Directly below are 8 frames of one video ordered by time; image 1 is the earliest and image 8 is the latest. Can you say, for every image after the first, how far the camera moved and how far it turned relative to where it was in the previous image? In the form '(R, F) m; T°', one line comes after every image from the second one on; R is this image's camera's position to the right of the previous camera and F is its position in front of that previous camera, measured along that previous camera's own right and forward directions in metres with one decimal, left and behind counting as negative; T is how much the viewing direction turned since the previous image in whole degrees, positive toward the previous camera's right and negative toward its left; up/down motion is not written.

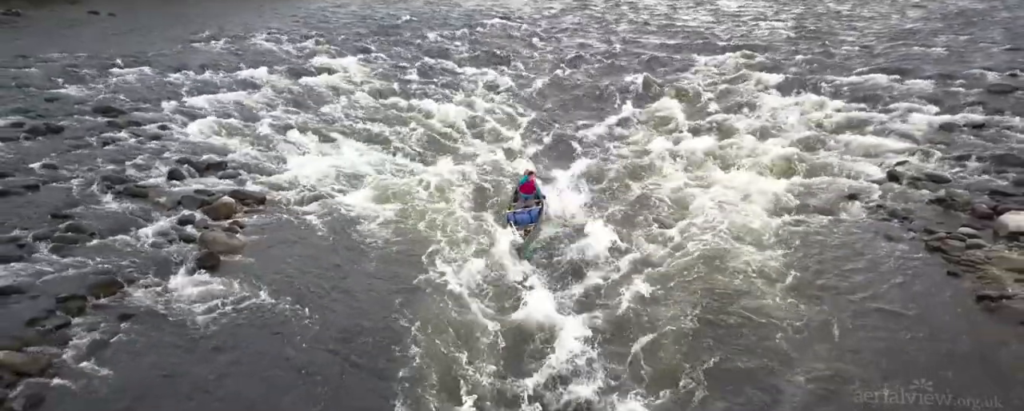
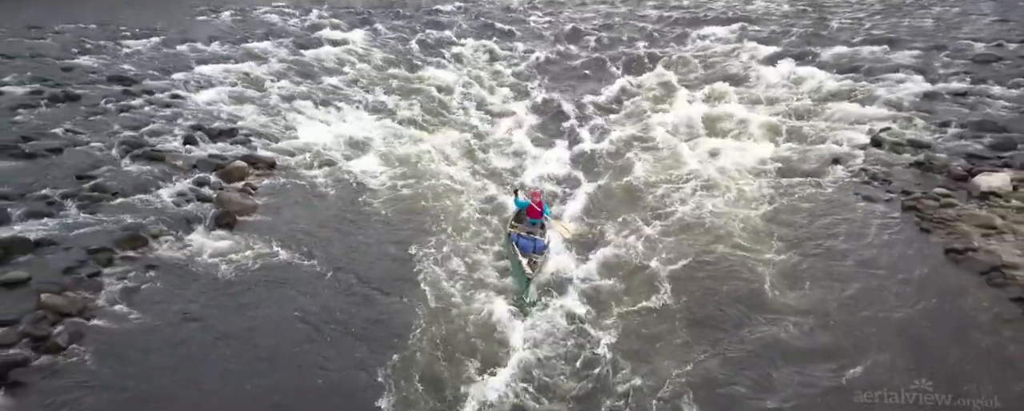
(0.0, -1.4) m; 0°
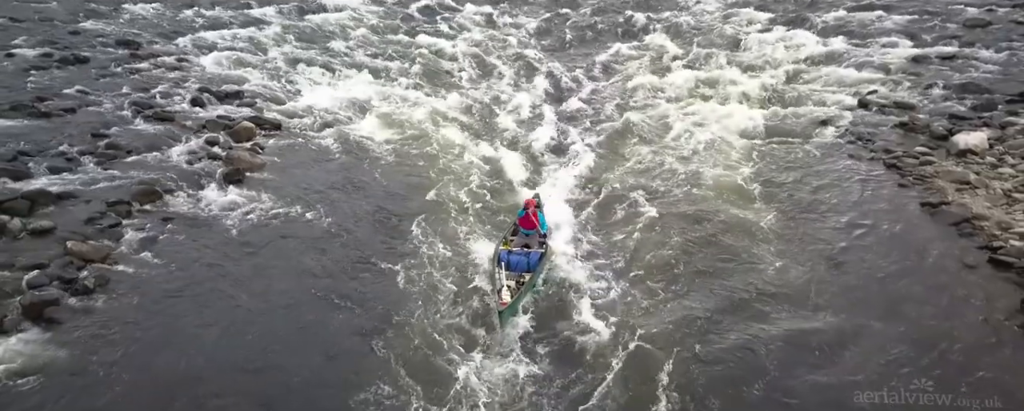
(+0.1, -1.1) m; 0°
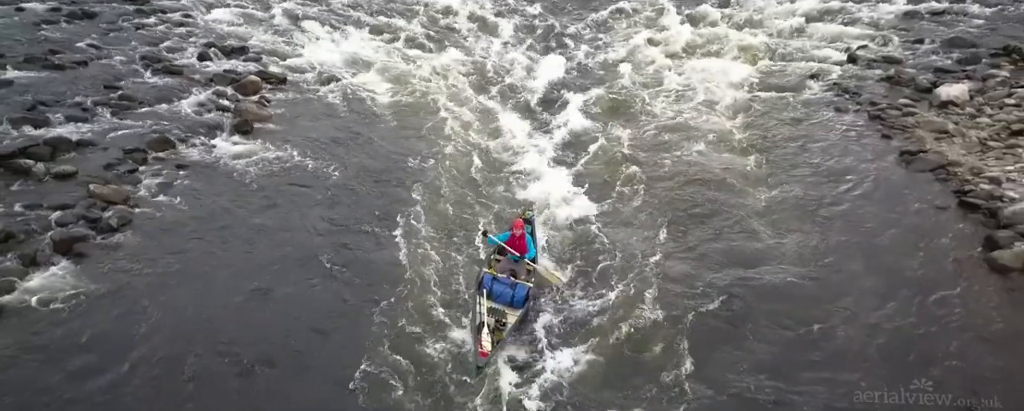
(+0.1, -1.1) m; 0°
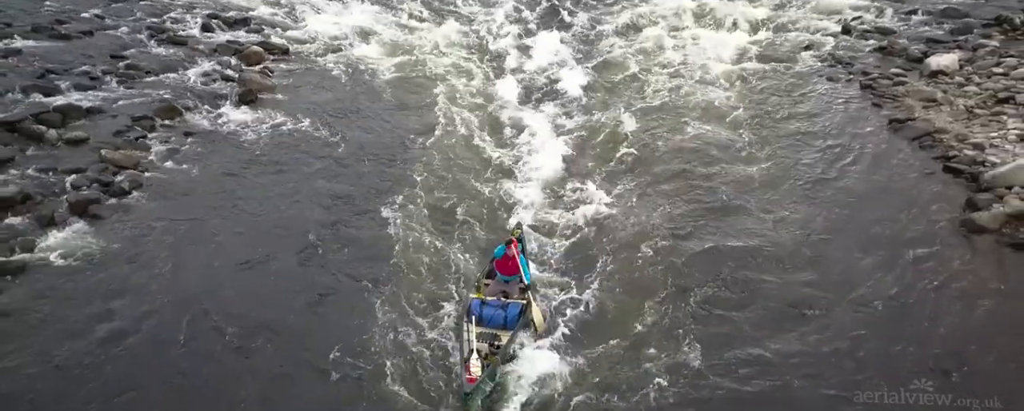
(+0.1, -0.7) m; 0°
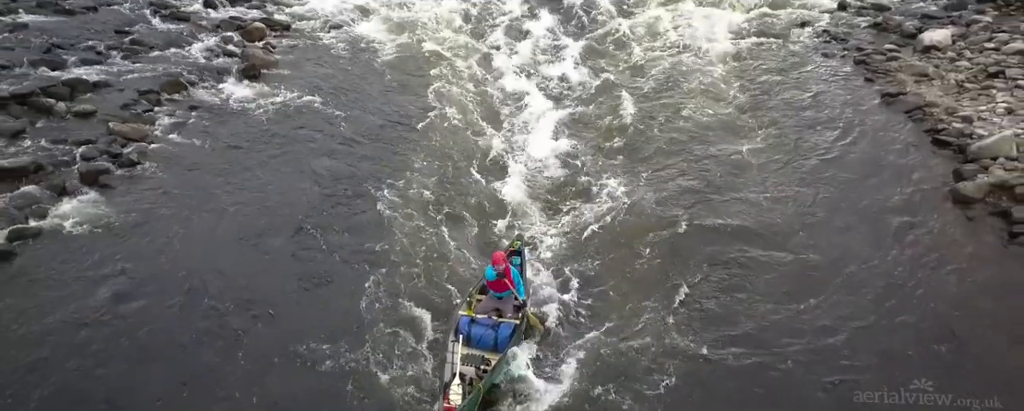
(0.0, -0.5) m; 0°
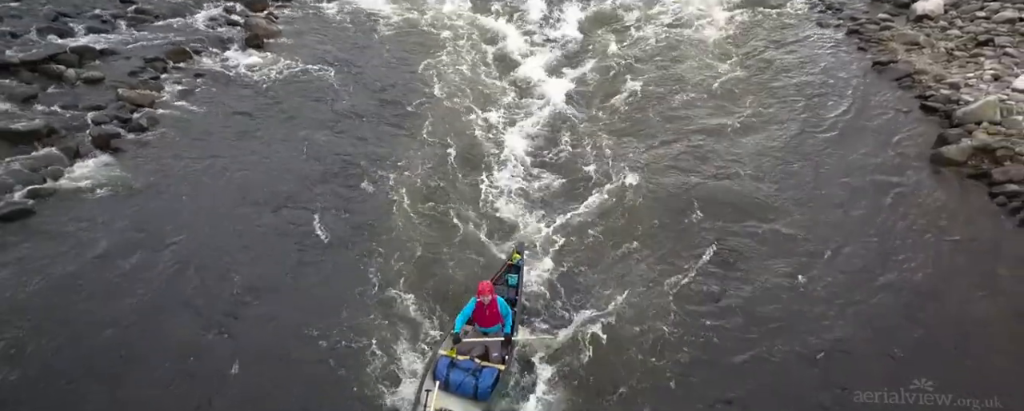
(+0.1, -0.6) m; 0°
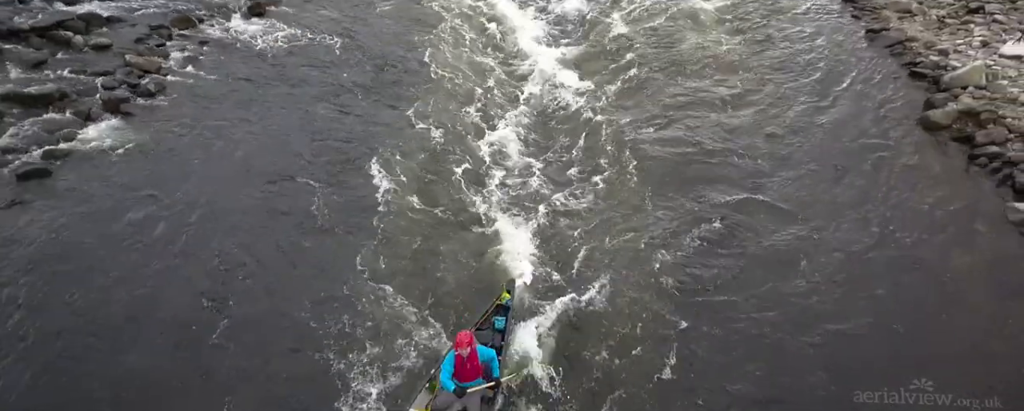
(0.0, -0.6) m; 0°
